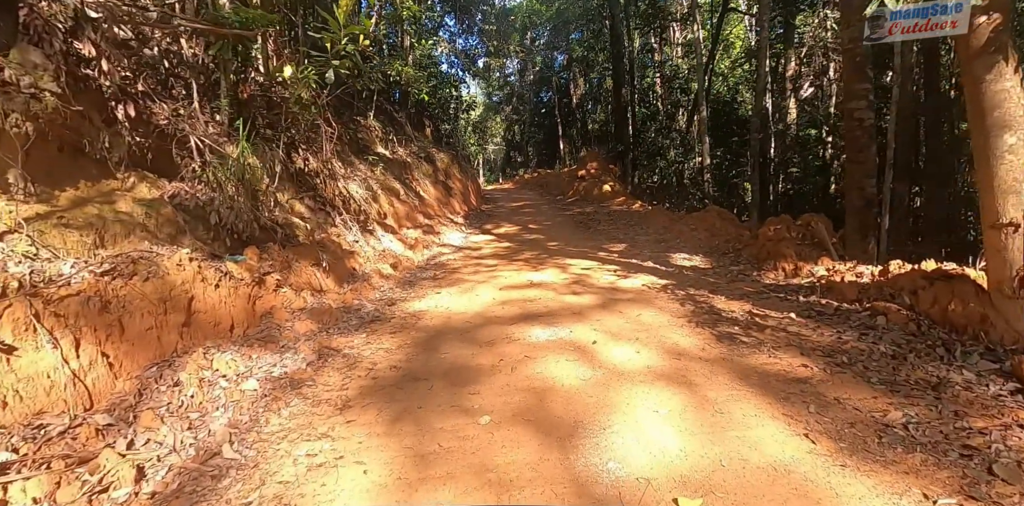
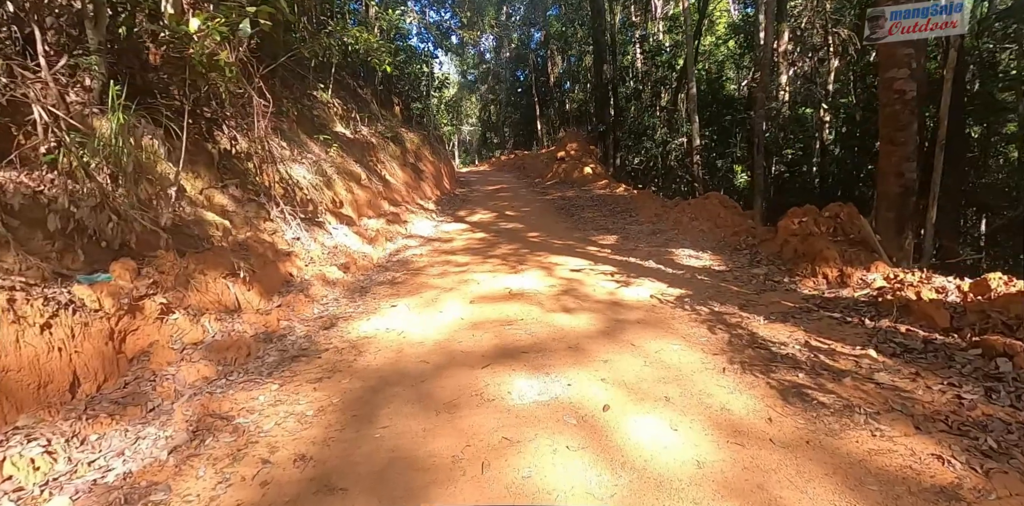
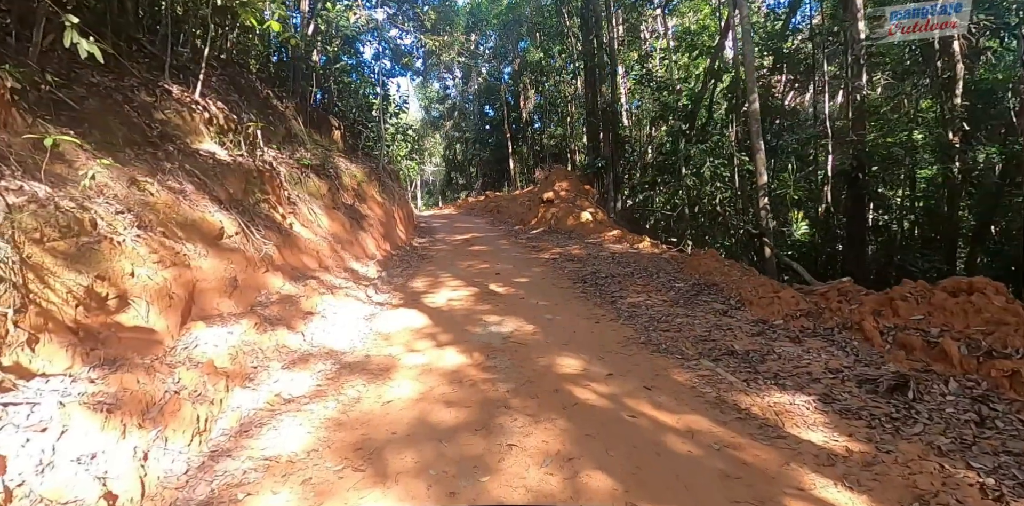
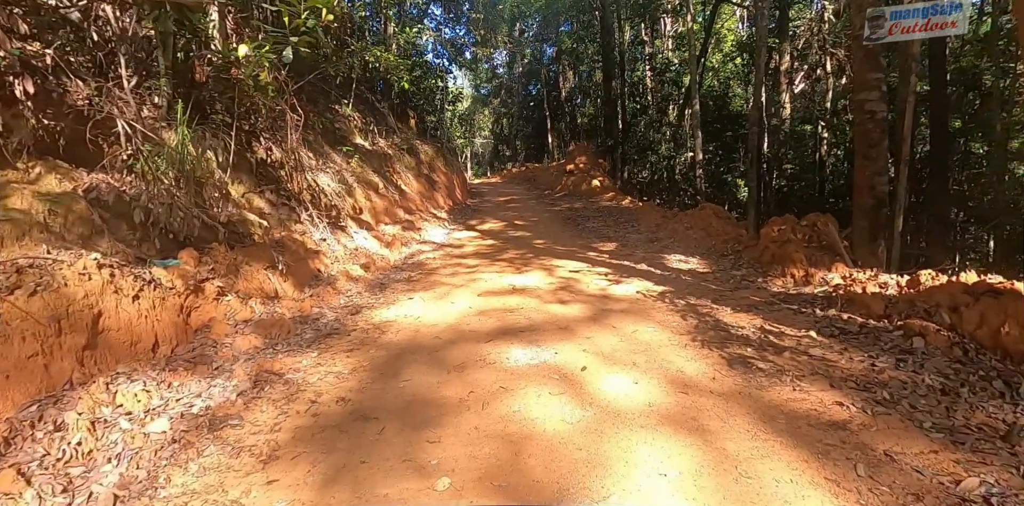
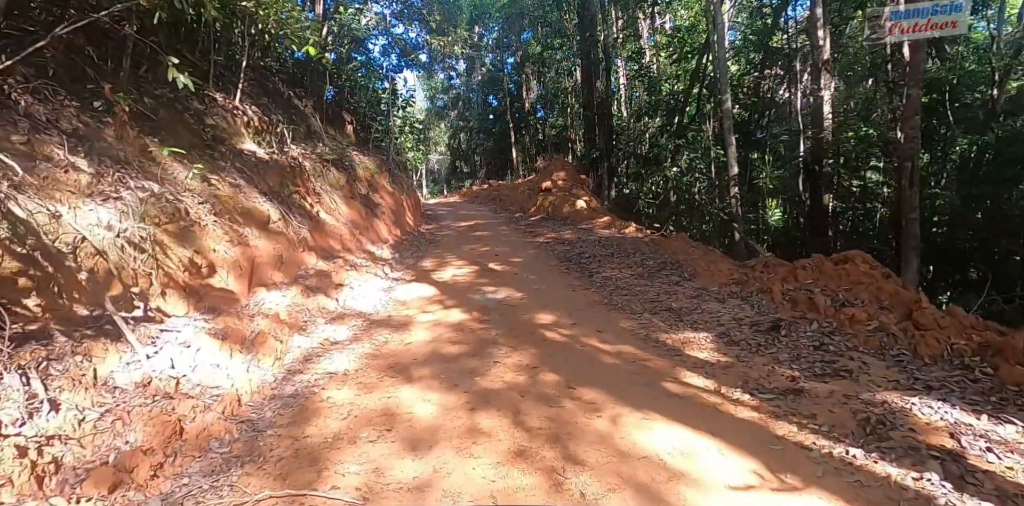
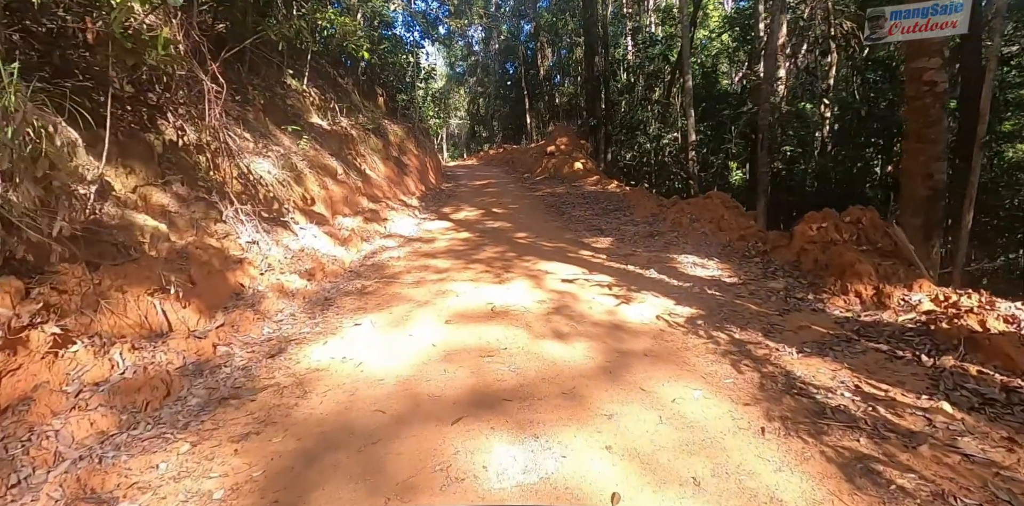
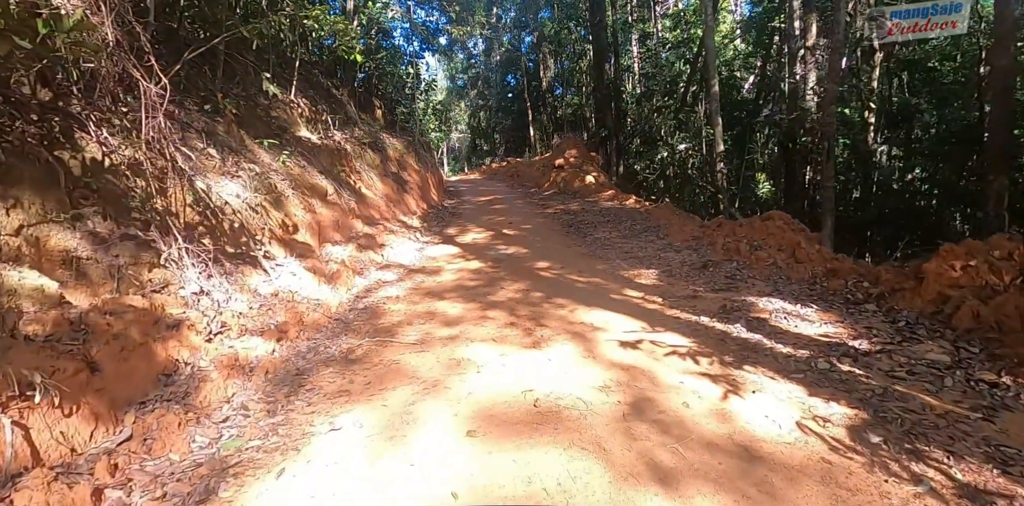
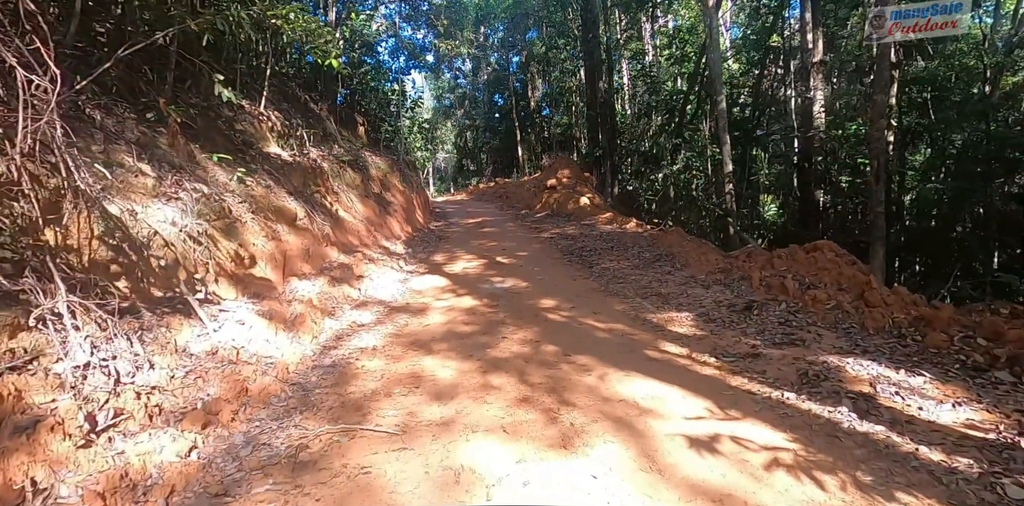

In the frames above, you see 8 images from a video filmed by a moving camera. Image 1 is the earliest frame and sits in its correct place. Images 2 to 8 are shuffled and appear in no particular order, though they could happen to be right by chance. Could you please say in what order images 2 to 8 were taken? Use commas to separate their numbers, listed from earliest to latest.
4, 2, 6, 7, 8, 5, 3
